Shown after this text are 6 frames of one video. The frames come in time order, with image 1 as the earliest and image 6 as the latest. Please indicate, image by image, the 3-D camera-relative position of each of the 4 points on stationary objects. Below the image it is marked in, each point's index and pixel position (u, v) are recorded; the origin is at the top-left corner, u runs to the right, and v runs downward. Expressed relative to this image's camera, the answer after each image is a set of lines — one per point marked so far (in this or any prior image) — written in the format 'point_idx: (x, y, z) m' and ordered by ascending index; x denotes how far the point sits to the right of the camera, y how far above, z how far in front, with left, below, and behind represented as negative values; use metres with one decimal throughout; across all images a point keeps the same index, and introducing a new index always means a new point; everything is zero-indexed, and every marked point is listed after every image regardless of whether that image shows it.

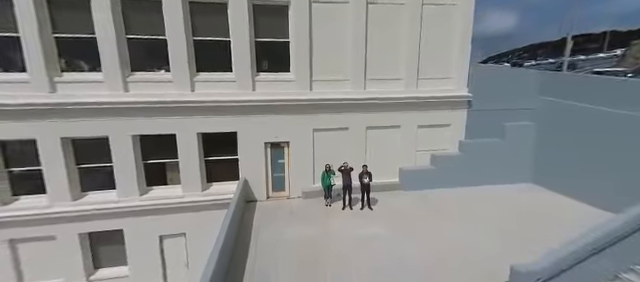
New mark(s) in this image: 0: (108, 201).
0: (-8.4, -2.4, +10.5) m
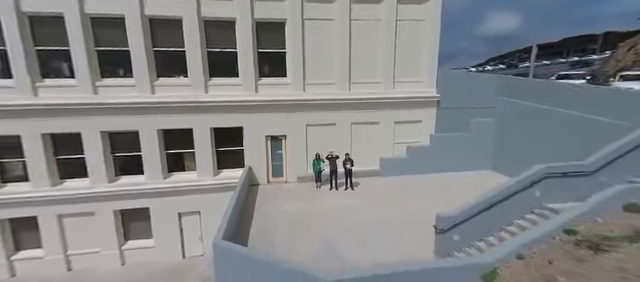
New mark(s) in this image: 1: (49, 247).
0: (-8.8, -2.0, +12.8) m
1: (-12.9, -5.0, +12.6) m
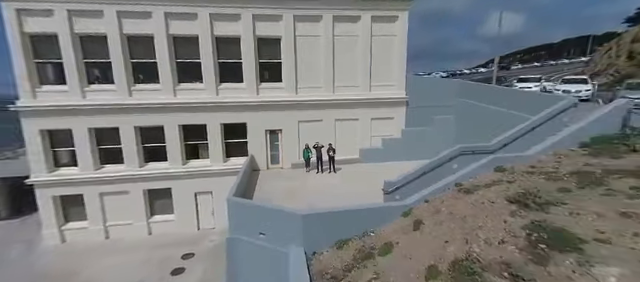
0: (-9.4, -1.6, +15.9) m
1: (-13.6, -4.6, +15.8) m
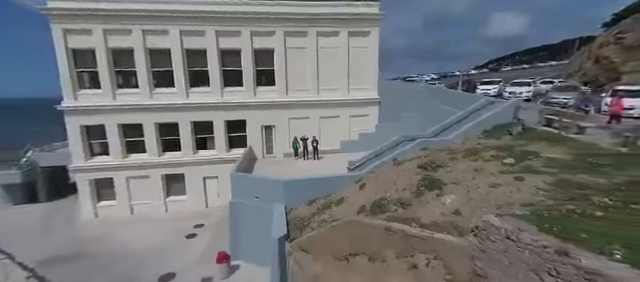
0: (-10.5, -1.2, +19.4) m
1: (-14.6, -4.1, +19.3) m
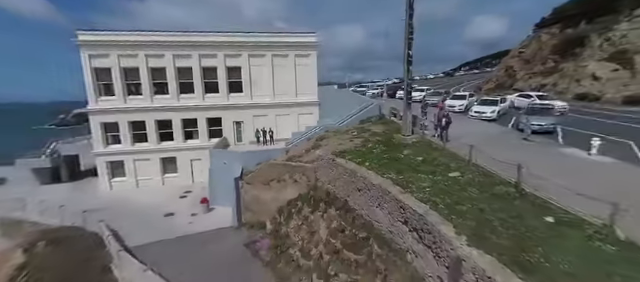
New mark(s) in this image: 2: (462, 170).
0: (-15.0, -0.4, +26.8) m
1: (-19.1, -3.4, +26.4) m
2: (+5.4, -1.1, +10.1) m
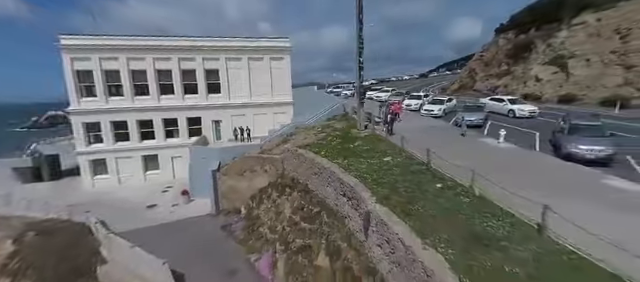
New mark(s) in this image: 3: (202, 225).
0: (-17.8, -0.2, +28.2) m
1: (-21.8, -3.3, +27.6) m
2: (+3.5, -0.7, +12.6) m
3: (-8.0, -5.7, +17.9) m
